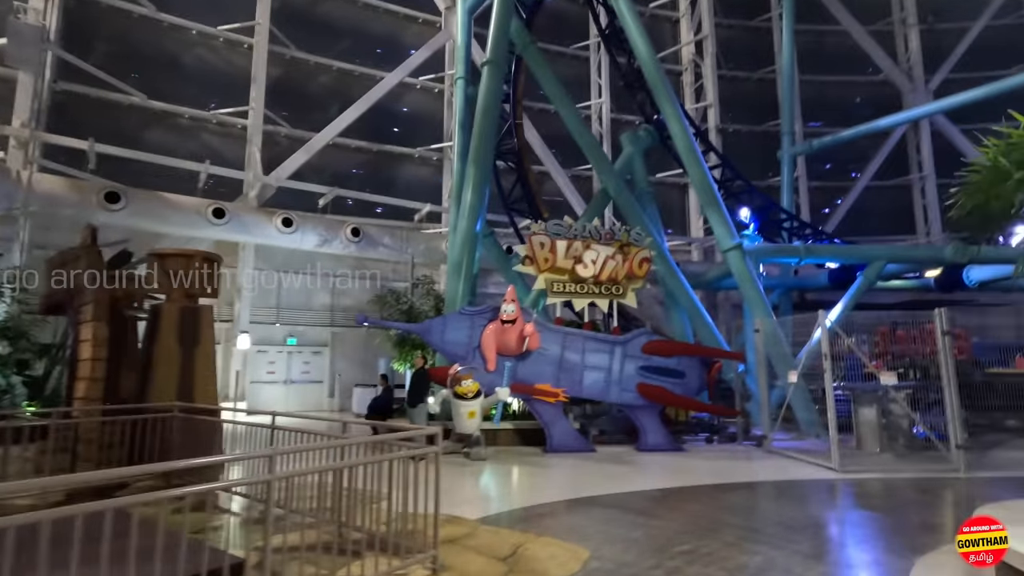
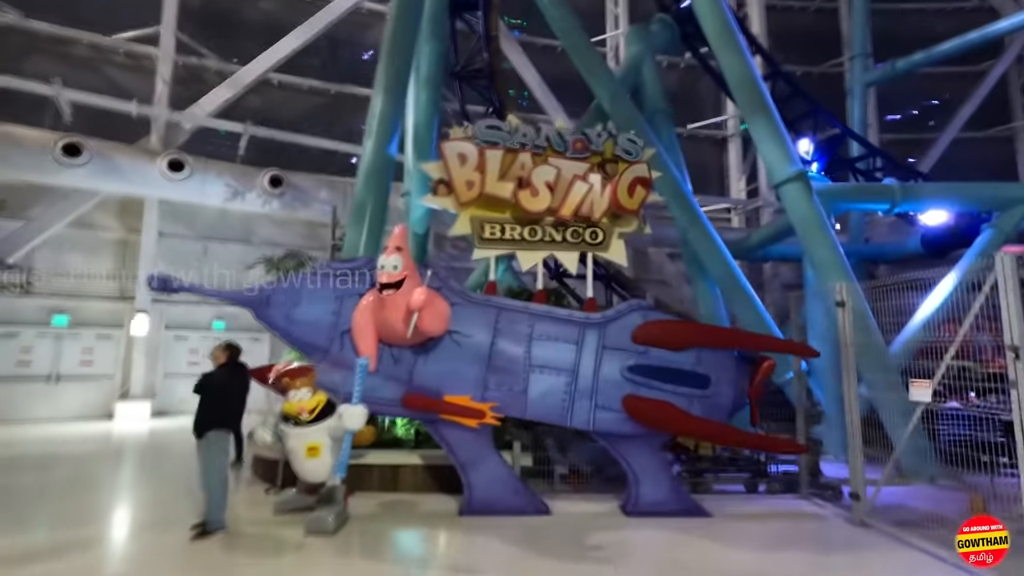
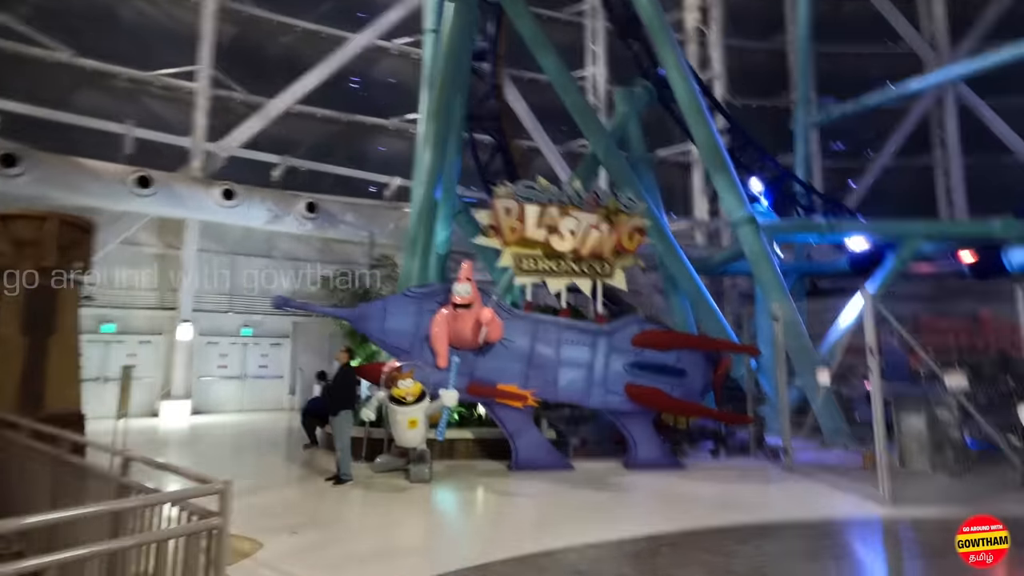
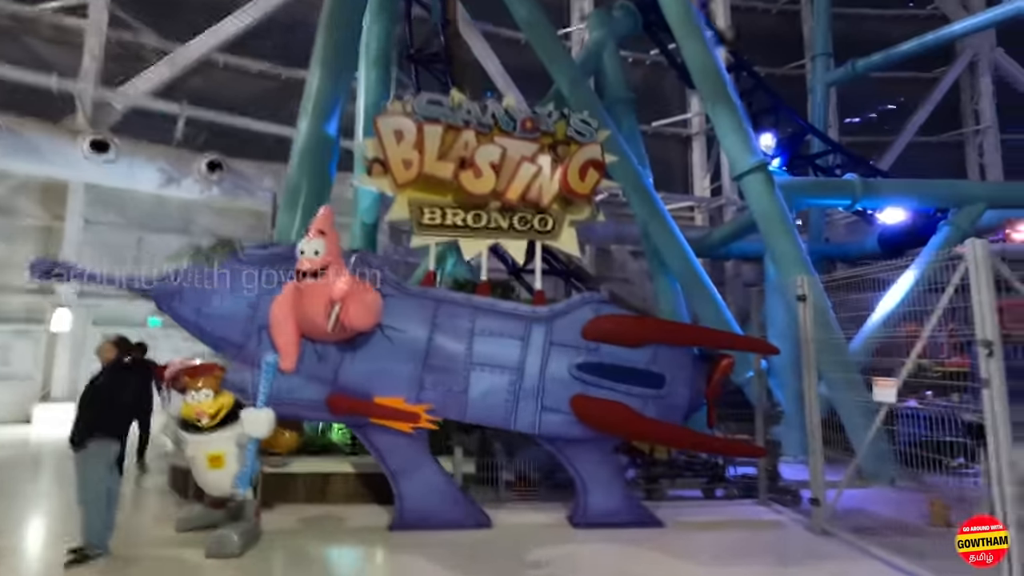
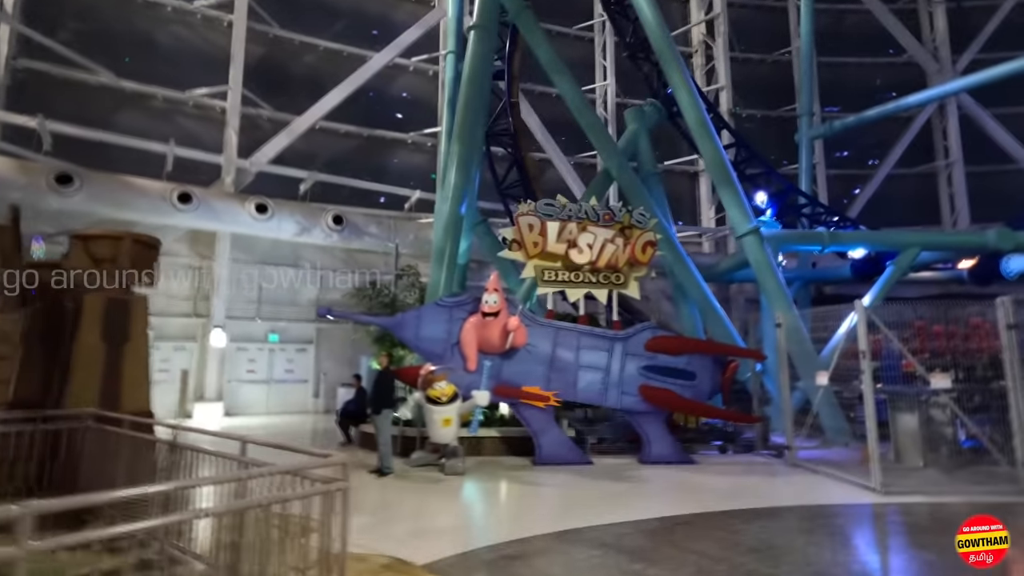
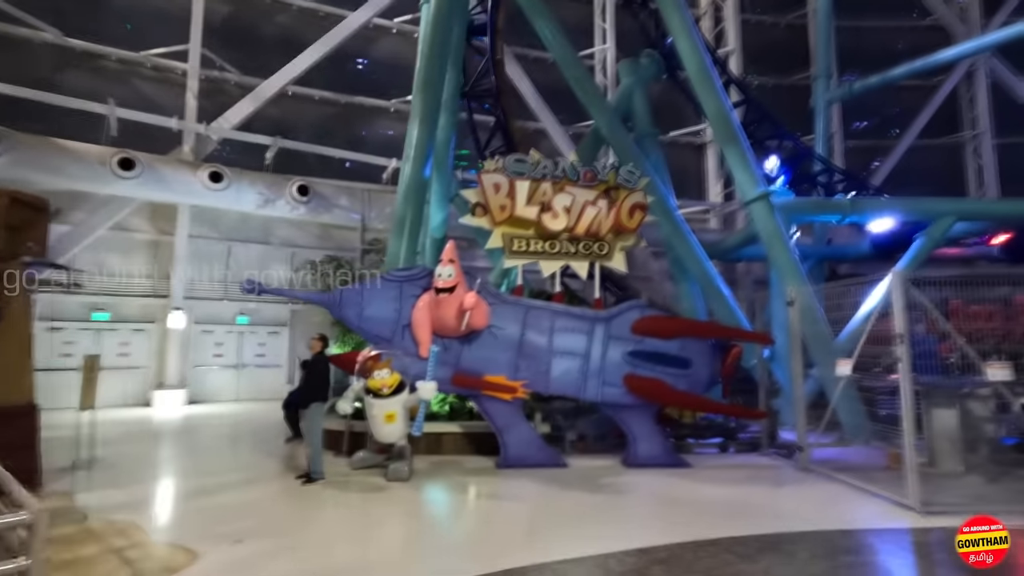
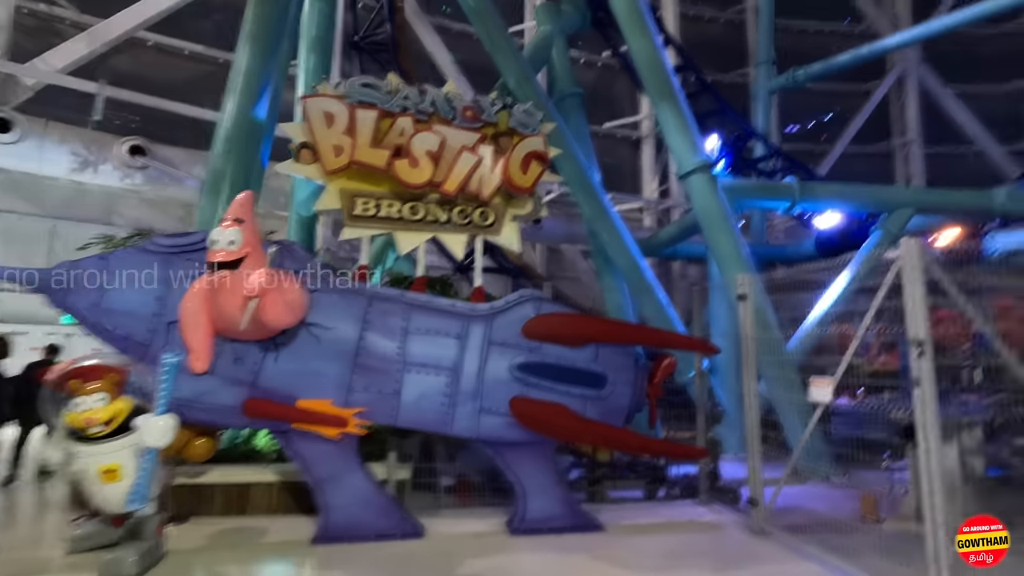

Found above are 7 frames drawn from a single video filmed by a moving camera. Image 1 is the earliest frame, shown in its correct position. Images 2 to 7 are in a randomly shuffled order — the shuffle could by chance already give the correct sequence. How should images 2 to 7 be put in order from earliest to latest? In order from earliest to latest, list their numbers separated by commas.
5, 3, 6, 2, 4, 7
